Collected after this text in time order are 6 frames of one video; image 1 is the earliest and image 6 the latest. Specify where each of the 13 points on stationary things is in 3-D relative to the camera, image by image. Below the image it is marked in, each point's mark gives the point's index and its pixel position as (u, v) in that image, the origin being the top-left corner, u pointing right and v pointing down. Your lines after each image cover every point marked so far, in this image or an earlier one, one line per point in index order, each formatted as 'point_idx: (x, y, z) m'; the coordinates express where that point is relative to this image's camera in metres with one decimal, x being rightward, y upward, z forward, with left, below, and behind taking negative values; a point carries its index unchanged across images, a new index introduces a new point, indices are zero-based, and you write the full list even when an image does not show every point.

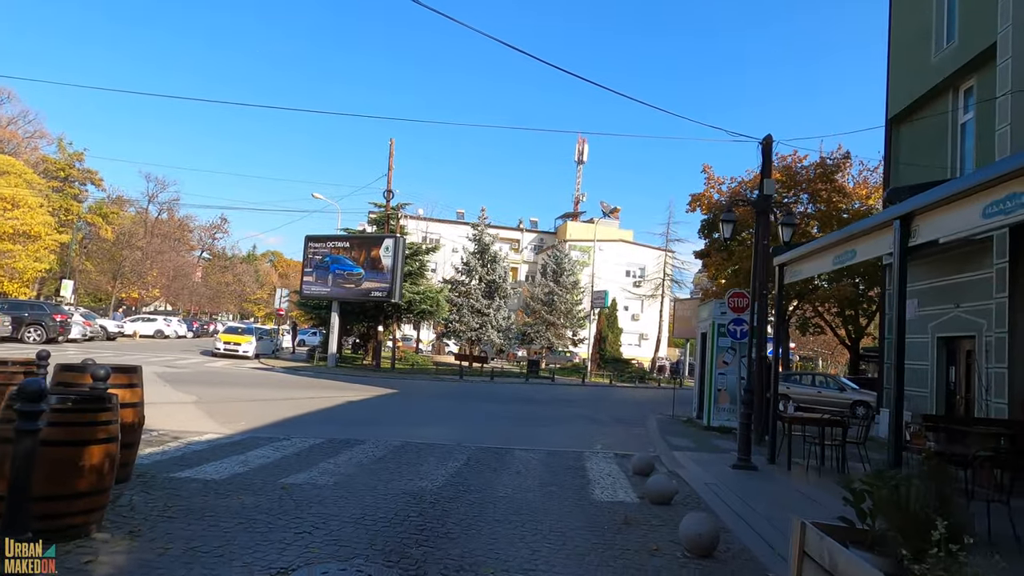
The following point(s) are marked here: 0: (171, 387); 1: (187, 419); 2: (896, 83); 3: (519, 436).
0: (-8.8, -2.5, +17.1) m
1: (-5.9, -2.4, +12.1) m
2: (+9.7, +5.1, +16.7) m
3: (+0.2, -3.0, +13.3) m
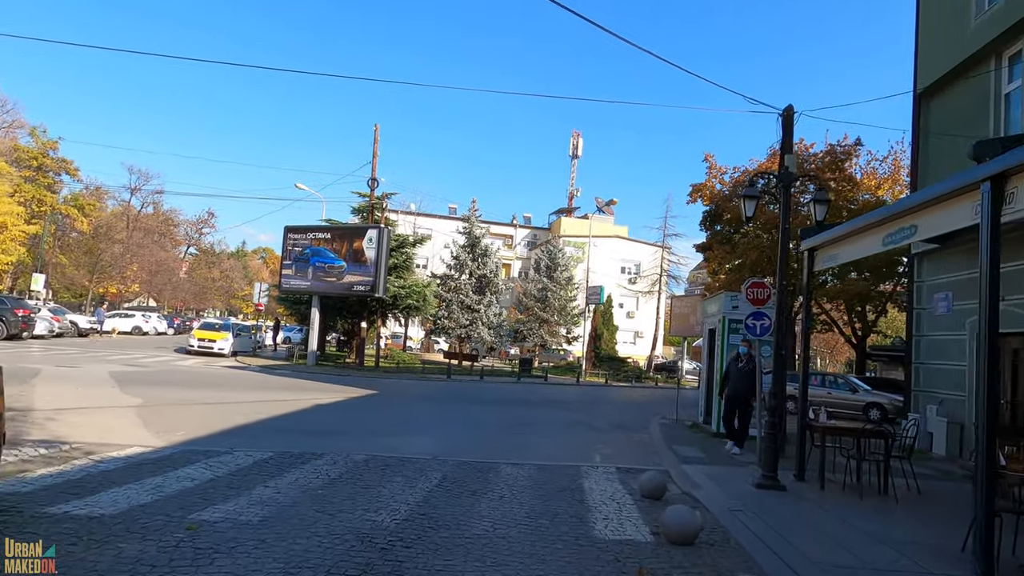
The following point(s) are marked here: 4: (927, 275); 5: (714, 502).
0: (-9.1, -2.3, +15.3) m
1: (-6.1, -2.2, +10.4) m
2: (+9.4, +5.3, +15.1) m
3: (-0.1, -2.8, +11.6) m
4: (+9.4, +0.3, +14.9) m
5: (+2.6, -2.7, +8.4) m
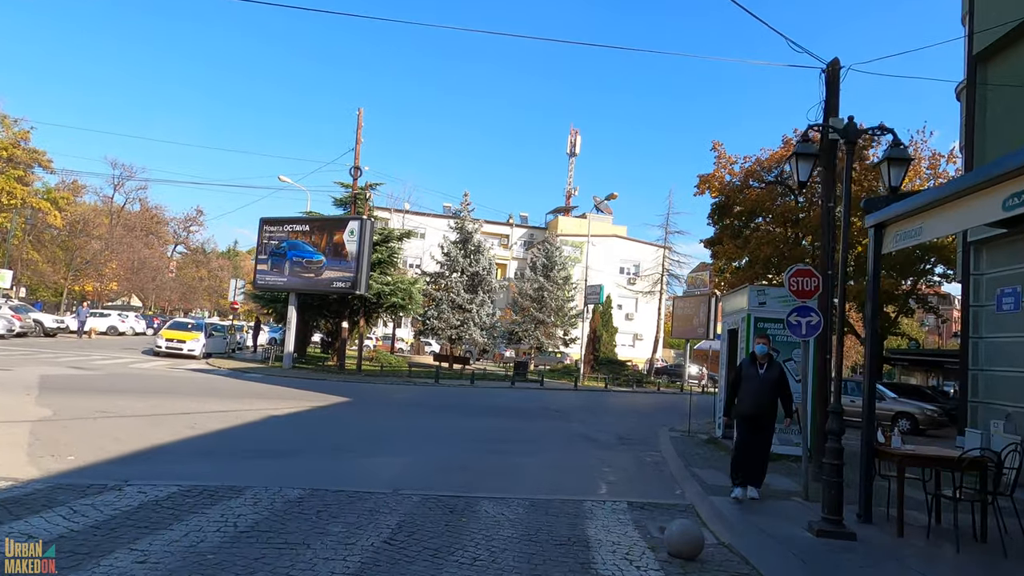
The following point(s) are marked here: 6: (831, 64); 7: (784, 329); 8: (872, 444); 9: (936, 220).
0: (-9.3, -2.1, +13.1) m
1: (-6.3, -2.0, +8.2) m
2: (+9.2, +5.4, +12.9) m
3: (-0.3, -2.6, +9.4) m
4: (+9.1, +0.4, +12.7) m
5: (+2.4, -2.5, +6.2) m
6: (+5.1, +3.6, +10.5) m
7: (+5.2, -0.8, +12.7) m
8: (+4.2, -1.8, +7.8) m
9: (+4.5, +0.7, +7.1) m
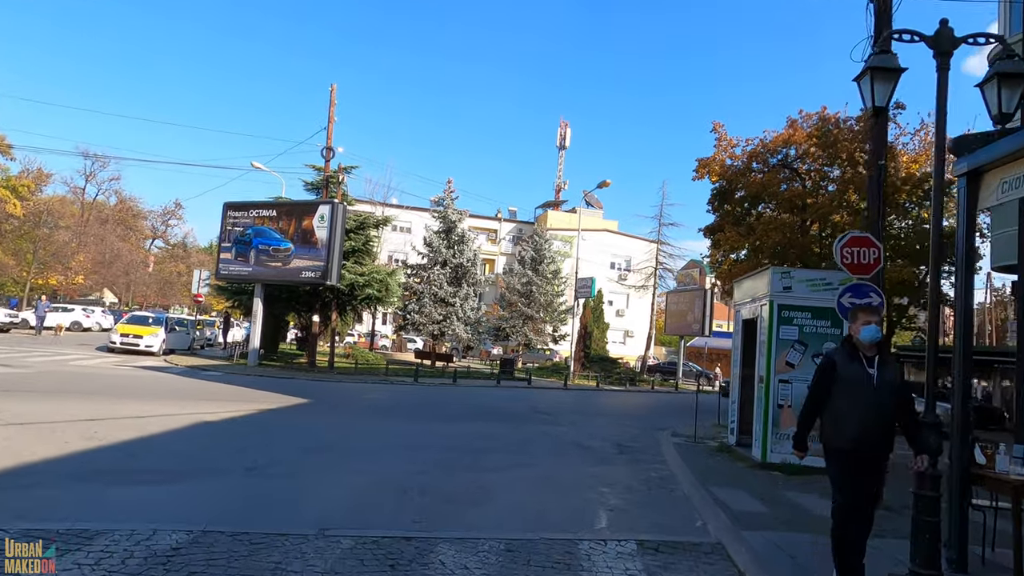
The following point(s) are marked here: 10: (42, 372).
0: (-9.7, -1.8, +10.8) m
1: (-6.6, -1.7, +6.0) m
2: (+8.9, +5.7, +11.0) m
3: (-0.6, -2.3, +7.3) m
4: (+8.8, +0.7, +10.8) m
5: (+2.1, -2.3, +4.2) m
6: (+4.8, +3.9, +8.6) m
7: (+4.9, -0.5, +10.7) m
8: (+3.9, -1.5, +5.8) m
9: (+4.3, +1.0, +5.1) m
10: (-12.7, -2.3, +17.8) m
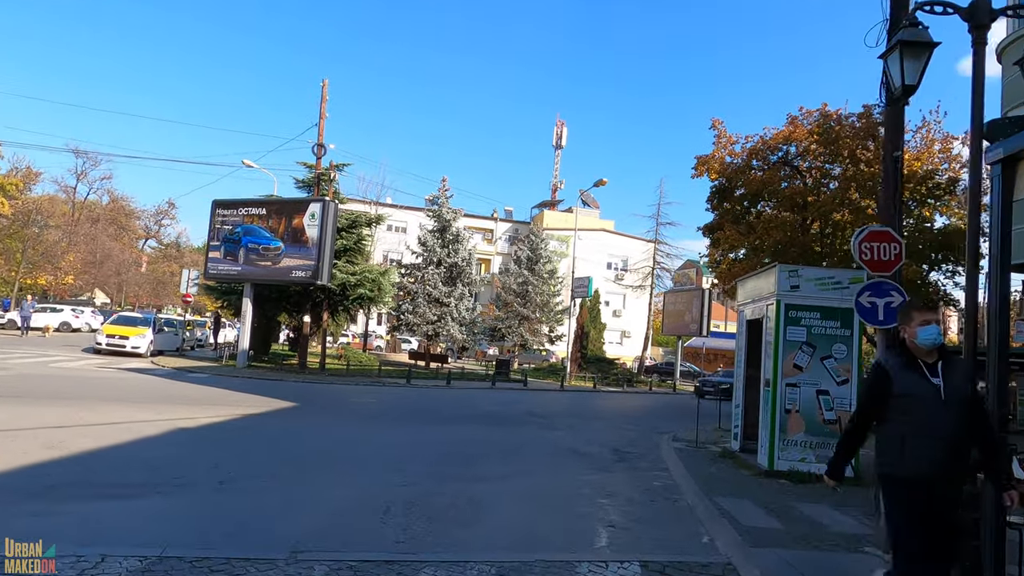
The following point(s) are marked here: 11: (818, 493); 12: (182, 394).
0: (-9.7, -1.8, +10.3) m
1: (-6.7, -1.7, +5.4) m
2: (+8.8, +5.7, +10.5) m
3: (-0.6, -2.3, +6.8) m
4: (+8.7, +0.7, +10.3) m
5: (+2.1, -2.2, +3.6) m
6: (+4.7, +3.9, +8.1) m
7: (+4.8, -0.5, +10.2) m
8: (+3.9, -1.5, +5.3) m
9: (+4.2, +1.0, +4.6) m
10: (-12.8, -2.3, +17.2) m
11: (+4.3, -2.9, +9.2) m
12: (-8.1, -2.6, +16.2) m
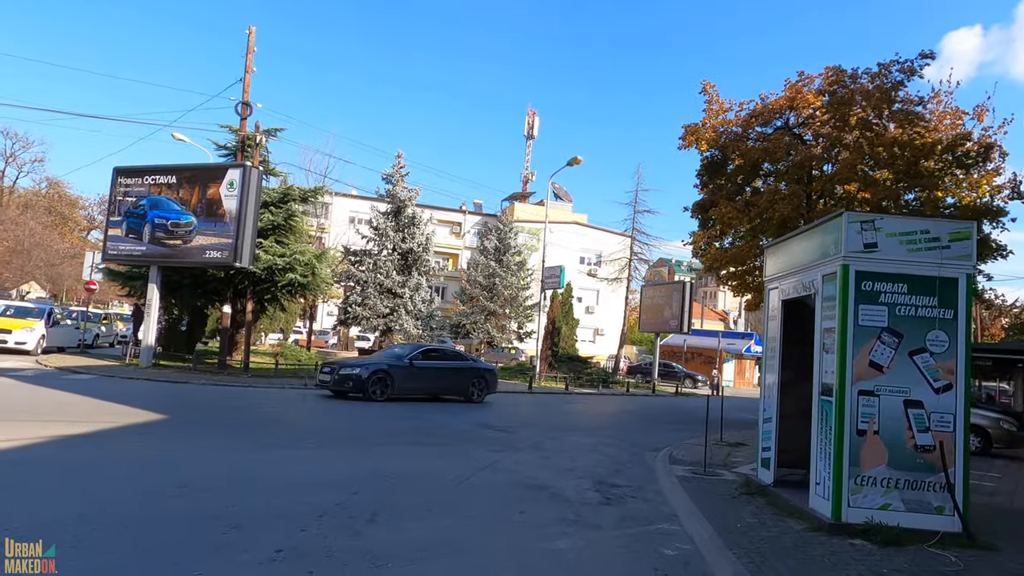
0: (-10.4, -1.3, +6.2) m
1: (-7.2, -1.2, +1.5) m
2: (+8.1, +6.2, +7.2) m
3: (-1.2, -1.9, +3.2) m
4: (+8.0, +1.1, +7.1) m
5: (+1.7, -1.8, +0.1) m
6: (+4.1, +4.3, +4.6) m
7: (+4.1, -0.1, +6.8) m
8: (+3.4, -1.1, +1.8) m
9: (+3.8, +1.5, +1.2) m
10: (-13.8, -1.7, +13.0) m
11: (+3.6, -2.4, +5.8) m
12: (-9.0, -2.1, +12.2) m
